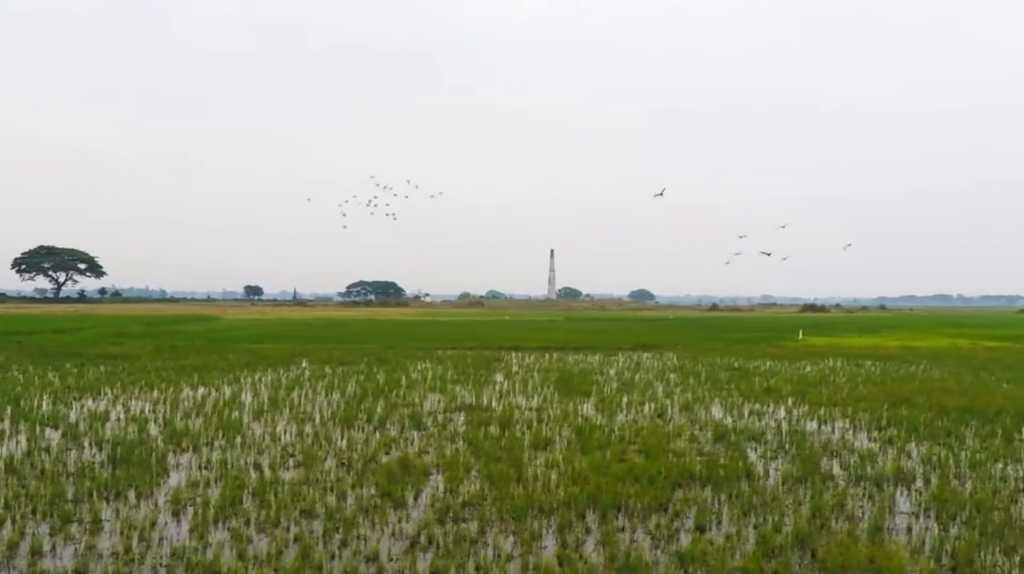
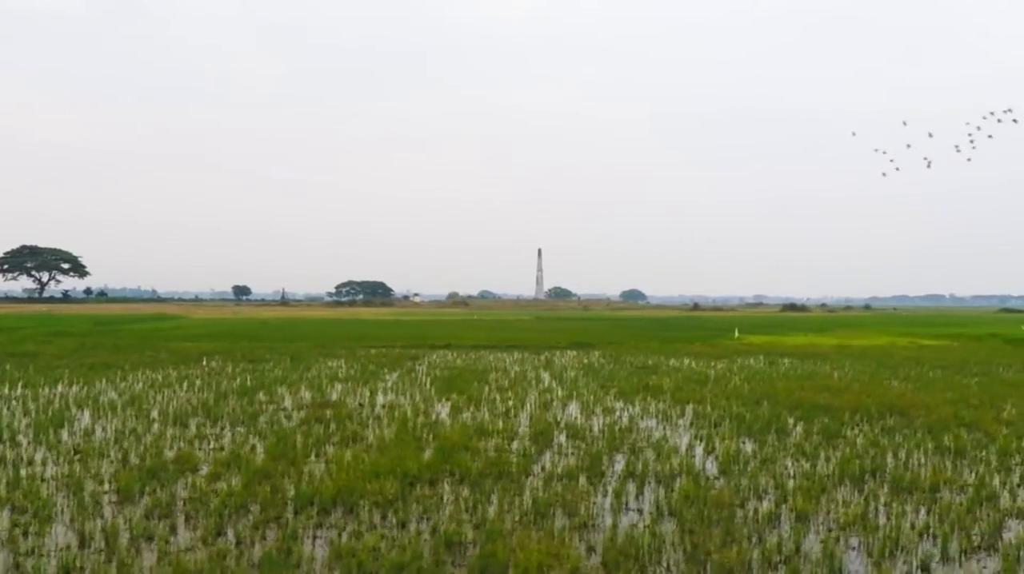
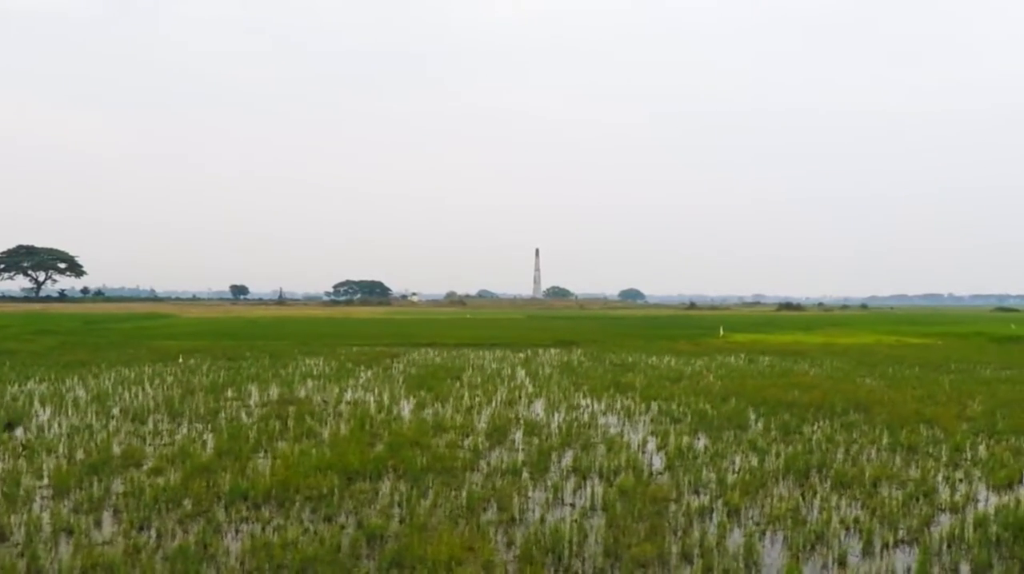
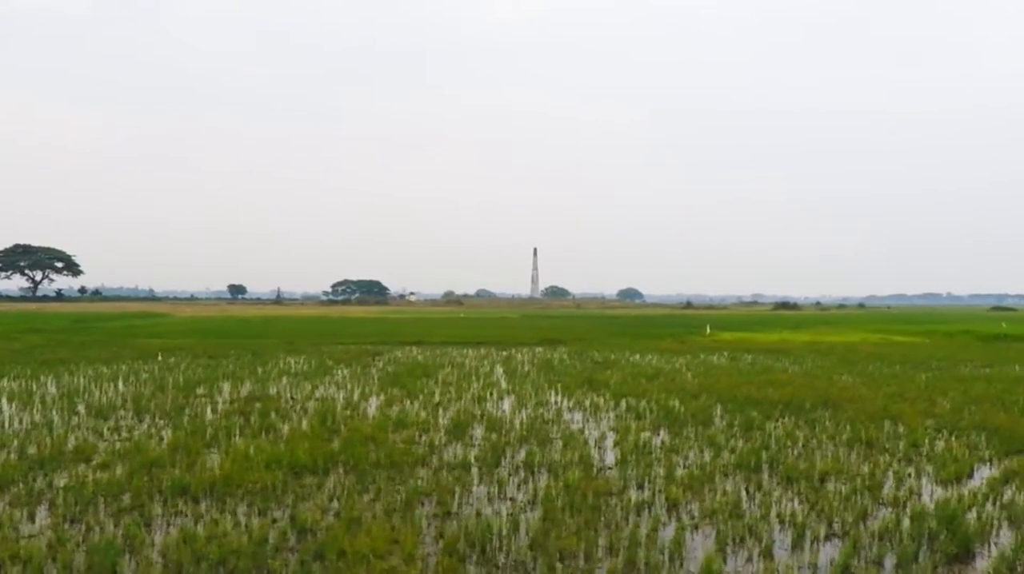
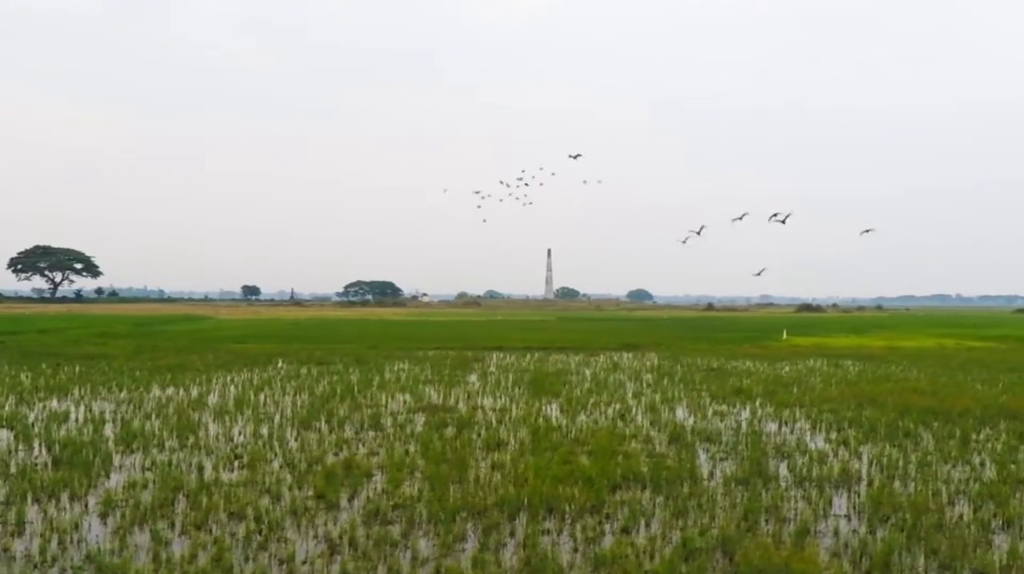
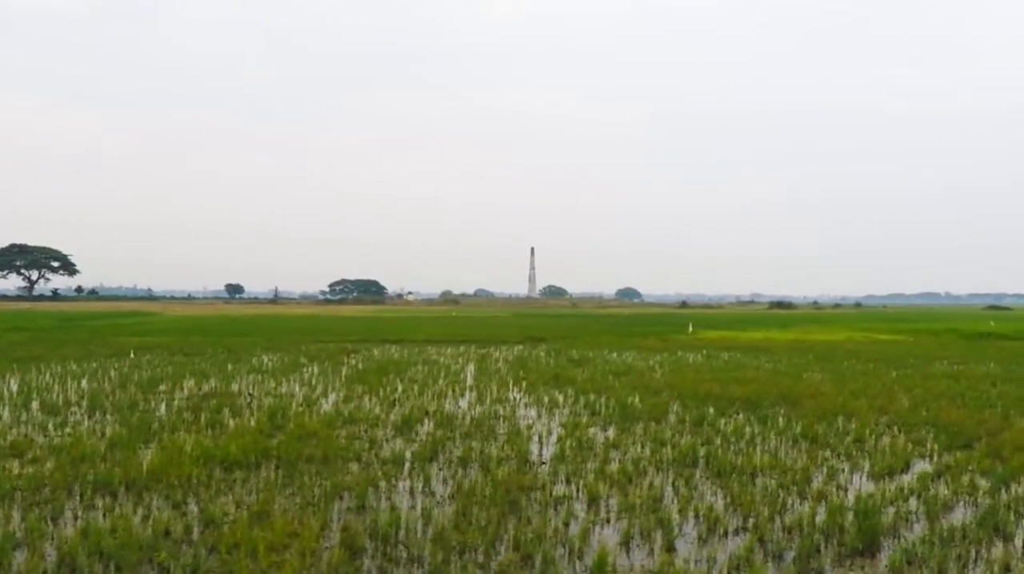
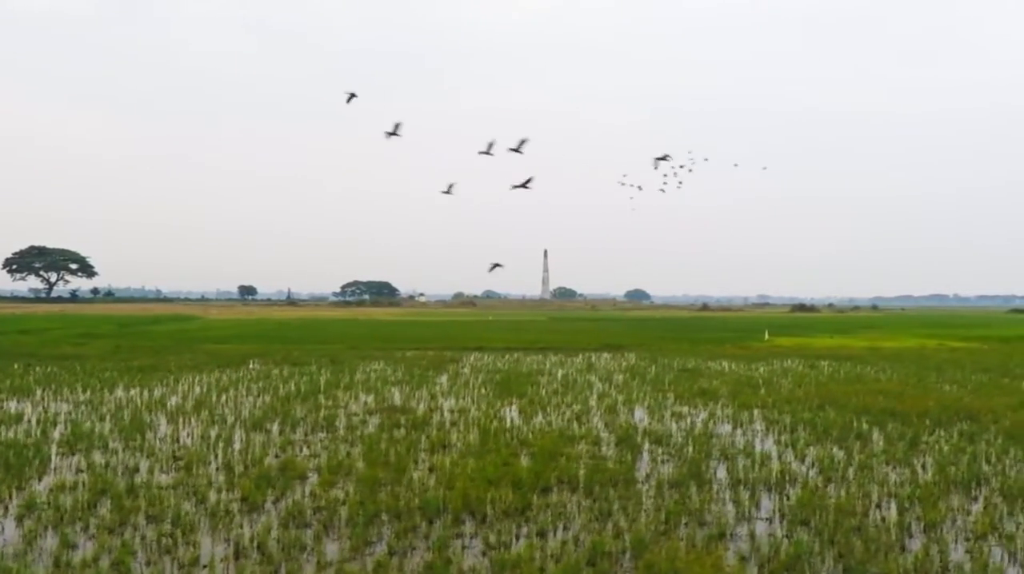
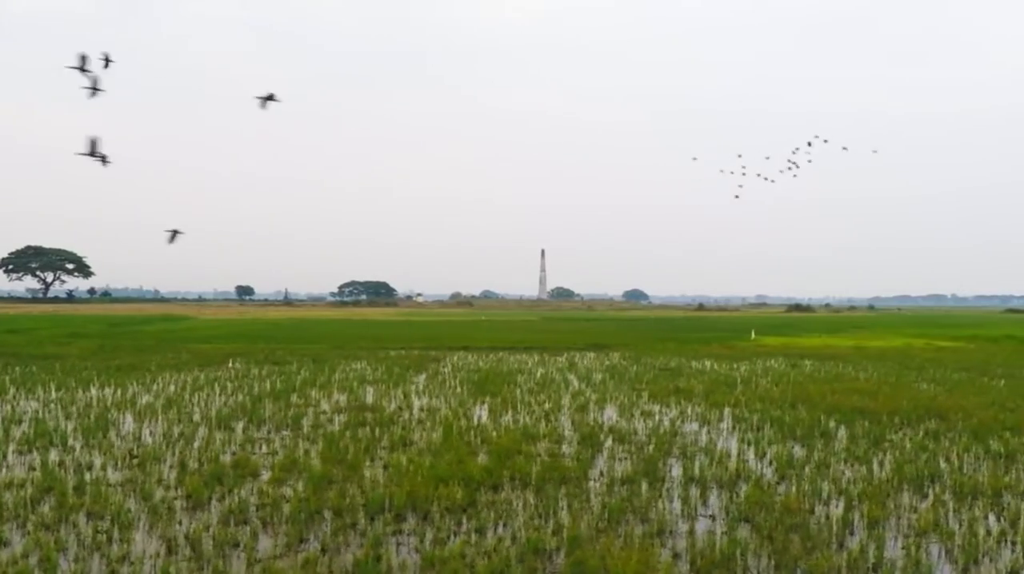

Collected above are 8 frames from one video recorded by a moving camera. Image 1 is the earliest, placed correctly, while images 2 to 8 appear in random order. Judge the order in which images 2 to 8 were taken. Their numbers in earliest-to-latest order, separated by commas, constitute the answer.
5, 7, 8, 2, 3, 4, 6
